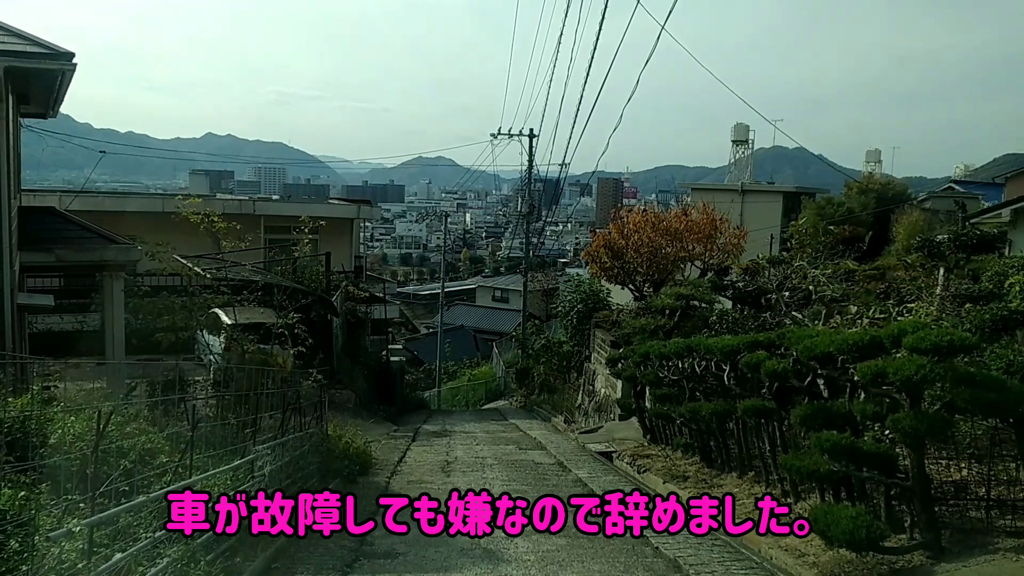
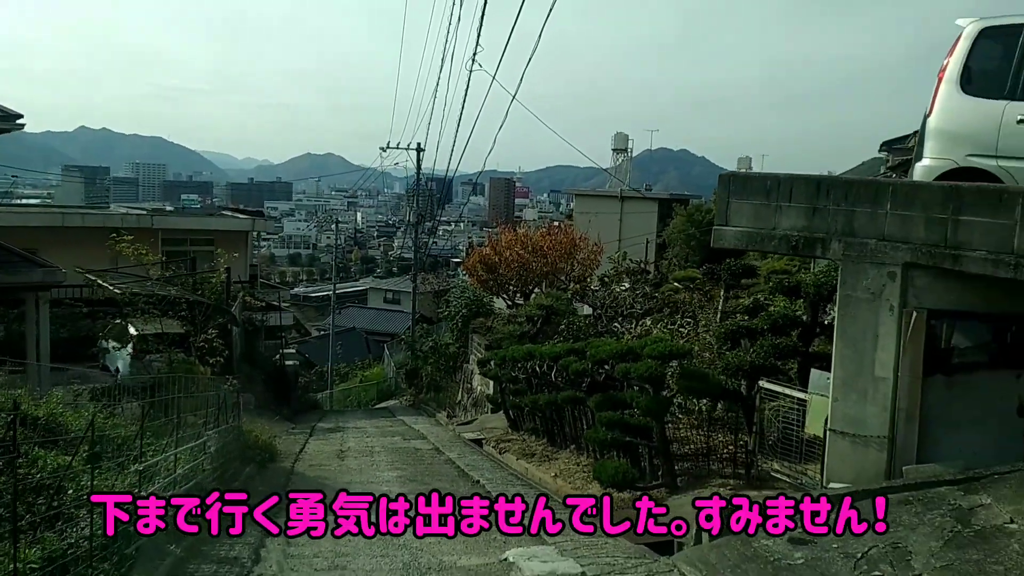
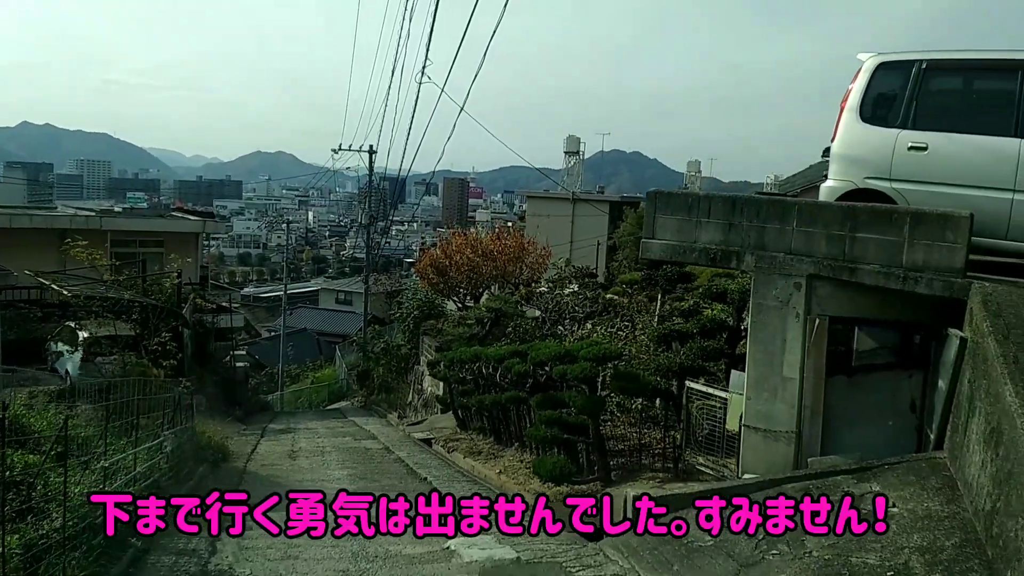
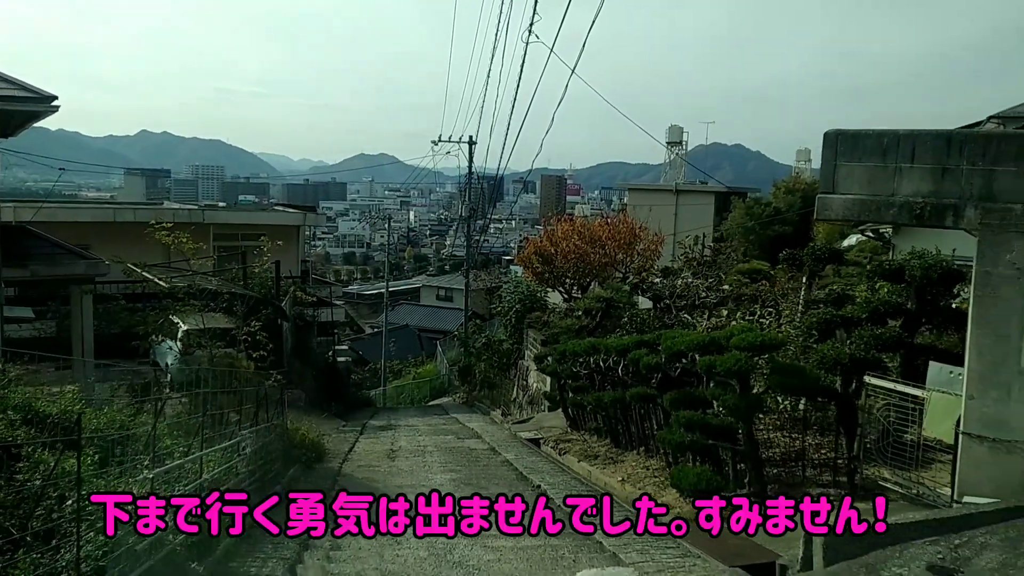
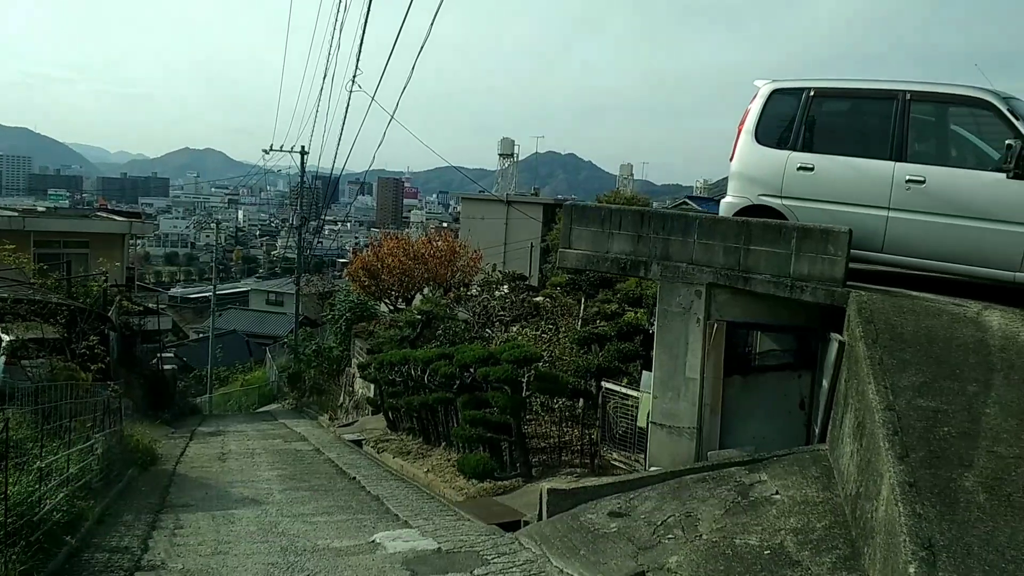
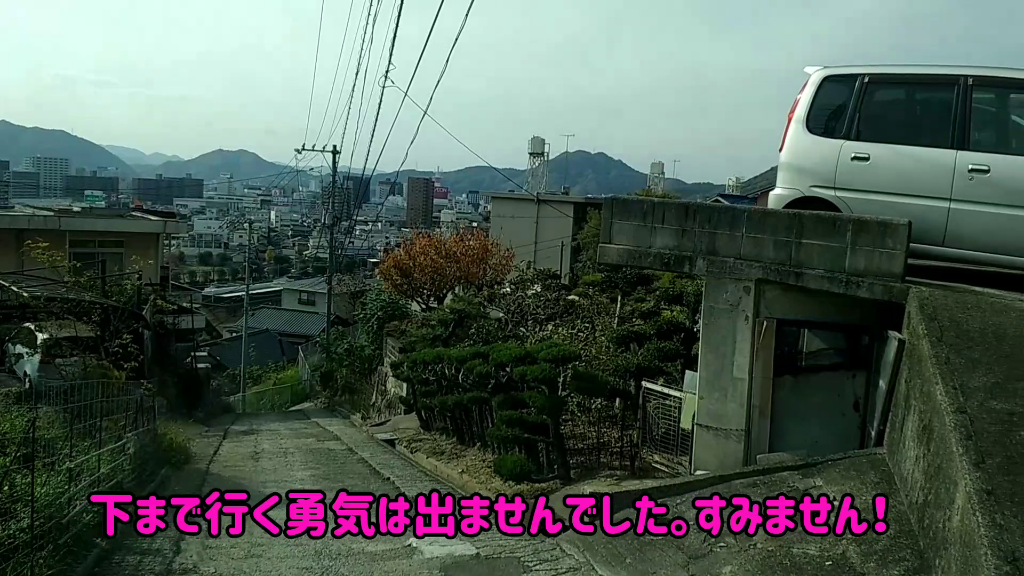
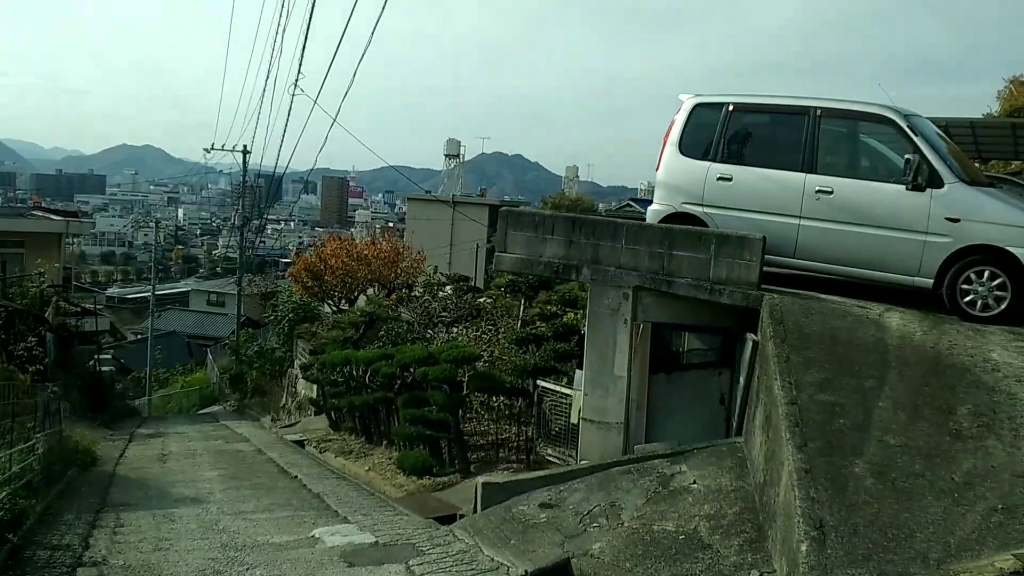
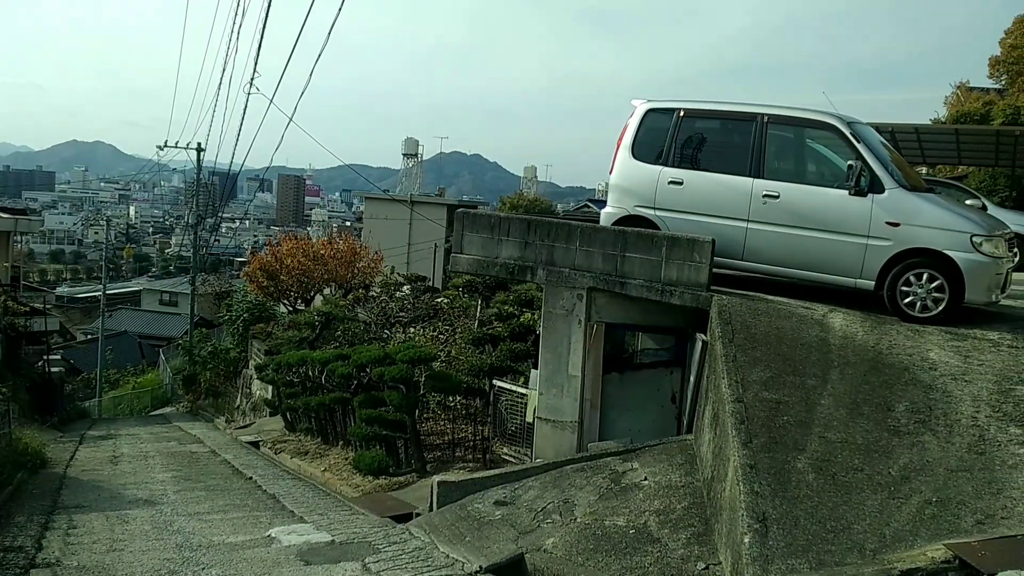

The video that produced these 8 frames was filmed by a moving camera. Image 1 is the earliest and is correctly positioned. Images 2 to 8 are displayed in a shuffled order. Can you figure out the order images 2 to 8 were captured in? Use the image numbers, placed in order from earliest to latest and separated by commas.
4, 2, 3, 6, 5, 7, 8
